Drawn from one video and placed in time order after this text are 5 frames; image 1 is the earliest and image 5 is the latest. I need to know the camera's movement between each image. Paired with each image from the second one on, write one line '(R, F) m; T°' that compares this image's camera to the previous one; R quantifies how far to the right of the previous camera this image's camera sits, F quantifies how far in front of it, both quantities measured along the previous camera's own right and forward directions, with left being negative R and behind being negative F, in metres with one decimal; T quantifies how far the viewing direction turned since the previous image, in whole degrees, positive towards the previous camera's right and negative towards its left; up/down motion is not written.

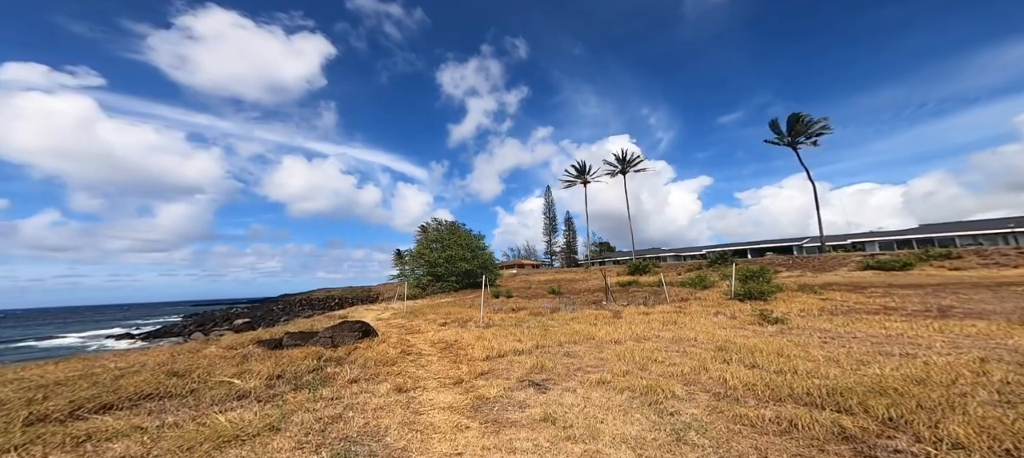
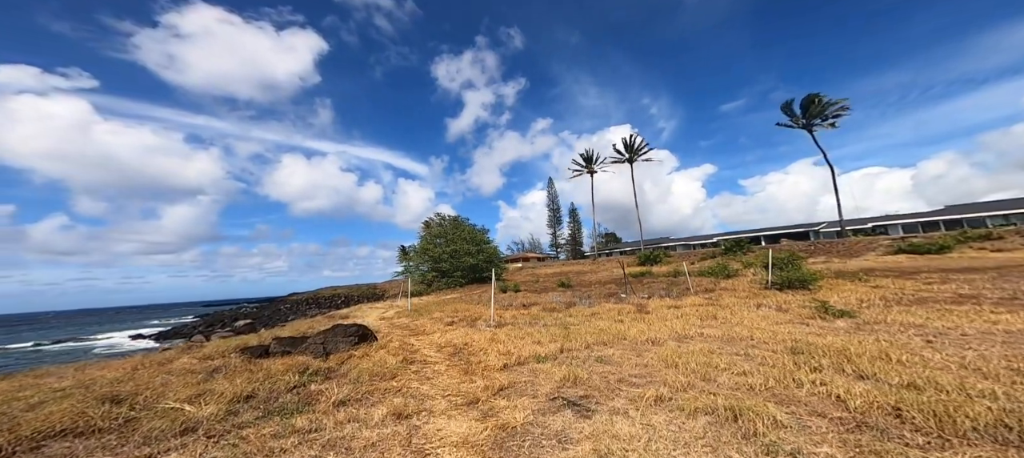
(-0.3, +1.3) m; -1°
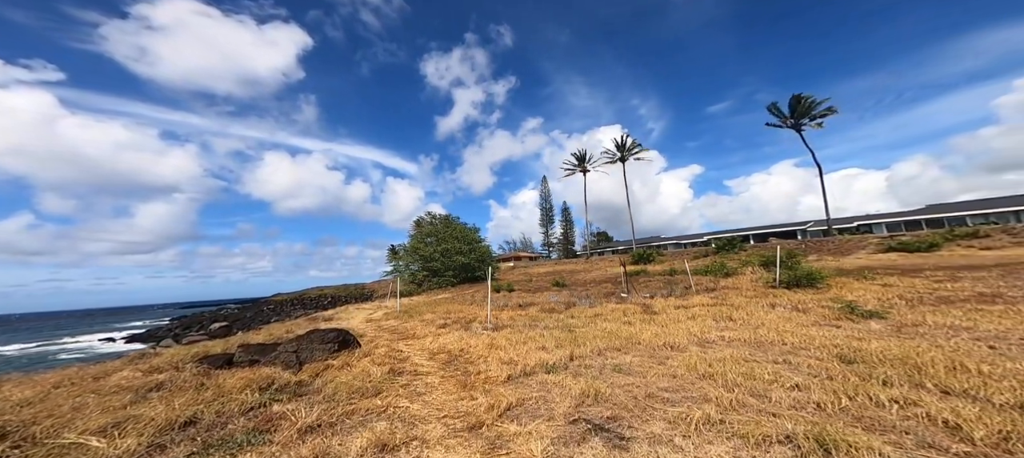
(-0.3, +0.9) m; +2°
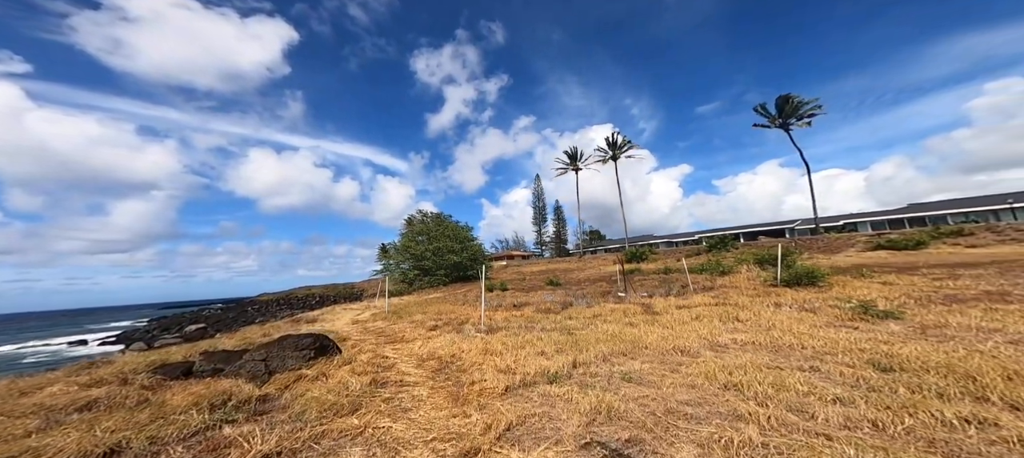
(-0.1, +0.6) m; +2°
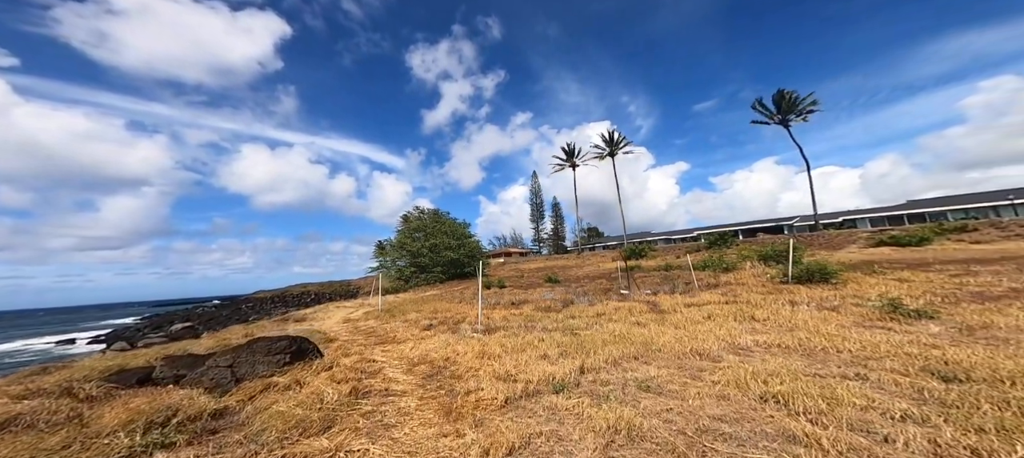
(-0.1, +0.7) m; +1°
